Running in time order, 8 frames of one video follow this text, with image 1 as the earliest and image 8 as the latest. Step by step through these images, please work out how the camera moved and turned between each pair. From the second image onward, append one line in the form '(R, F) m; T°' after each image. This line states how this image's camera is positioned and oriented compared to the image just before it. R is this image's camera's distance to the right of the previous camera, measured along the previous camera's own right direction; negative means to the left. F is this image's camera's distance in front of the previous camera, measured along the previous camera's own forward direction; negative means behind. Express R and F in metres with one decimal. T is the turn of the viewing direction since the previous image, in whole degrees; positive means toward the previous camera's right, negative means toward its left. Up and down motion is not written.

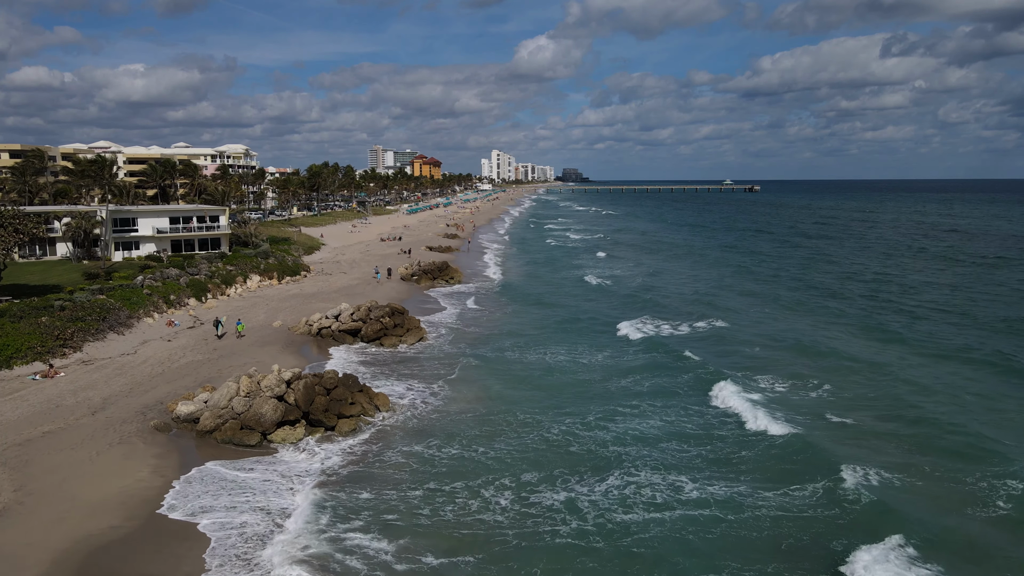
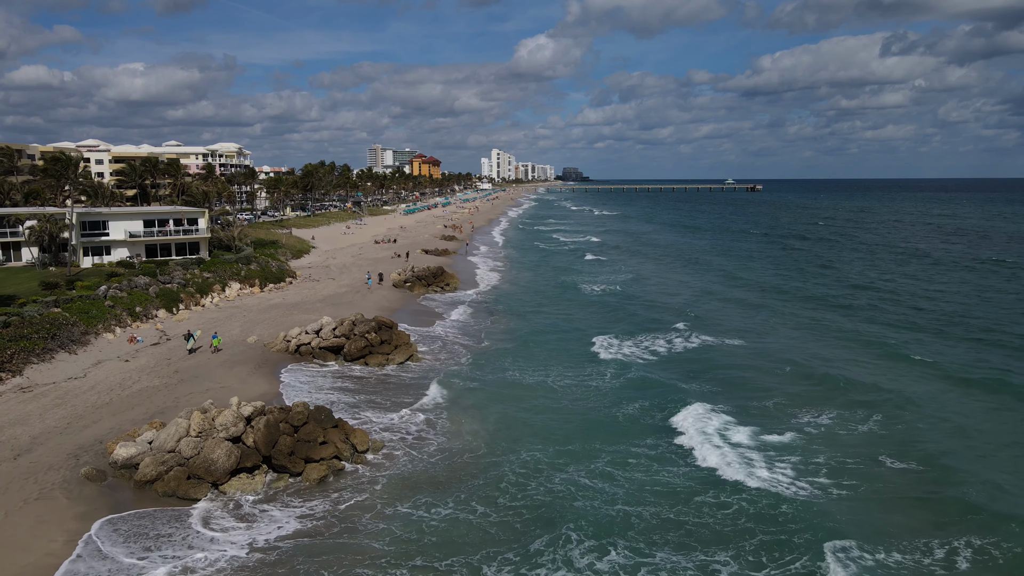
(0.0, +3.1) m; 0°
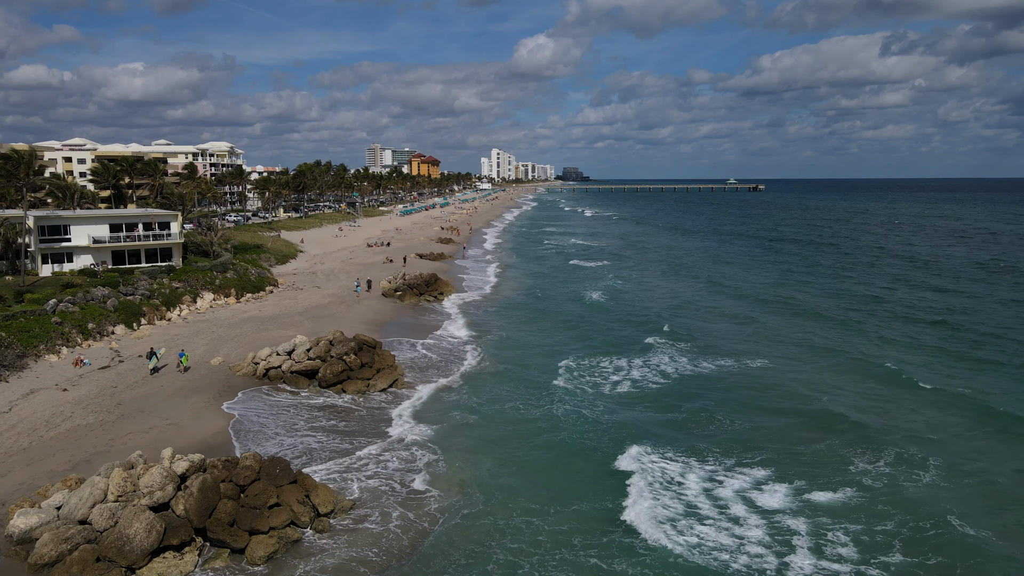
(+0.1, +3.4) m; 0°
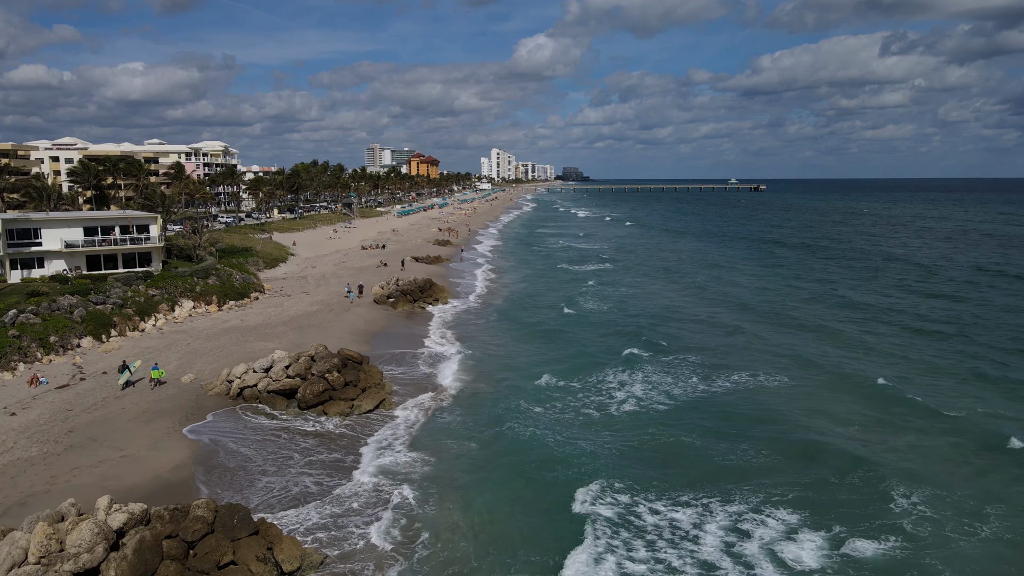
(0.0, +2.2) m; 0°
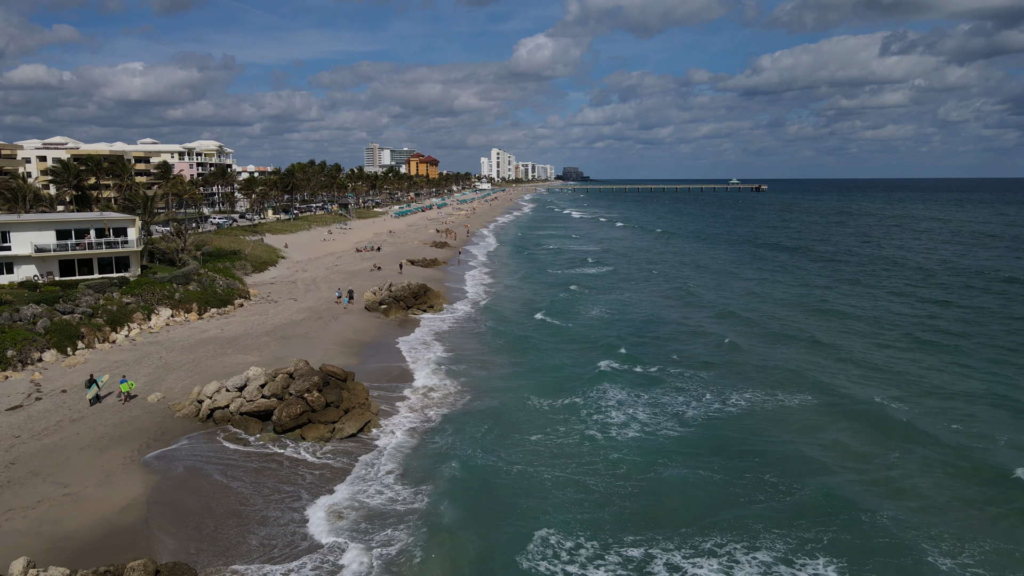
(+0.1, +2.1) m; 0°
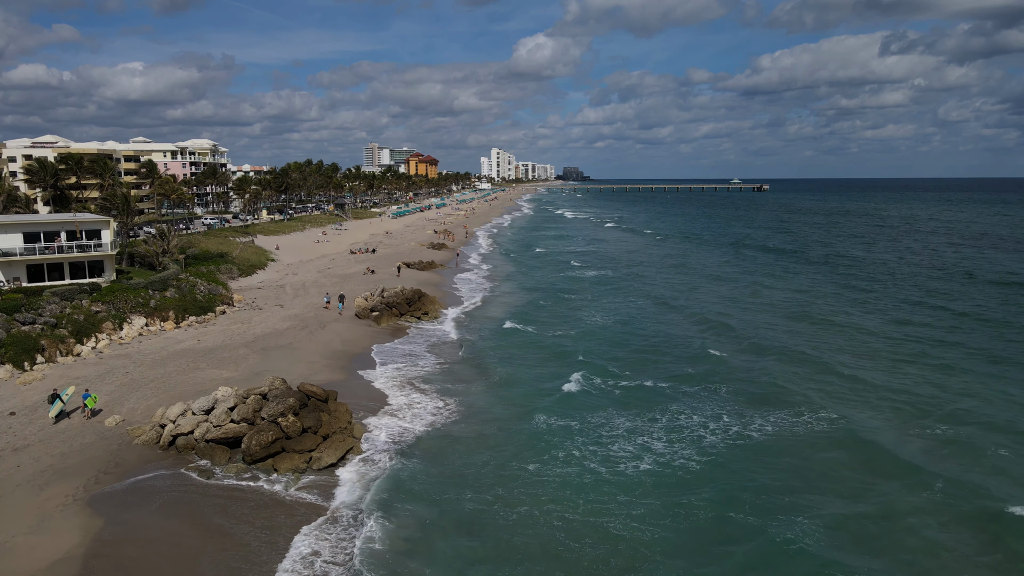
(0.0, +2.3) m; 0°
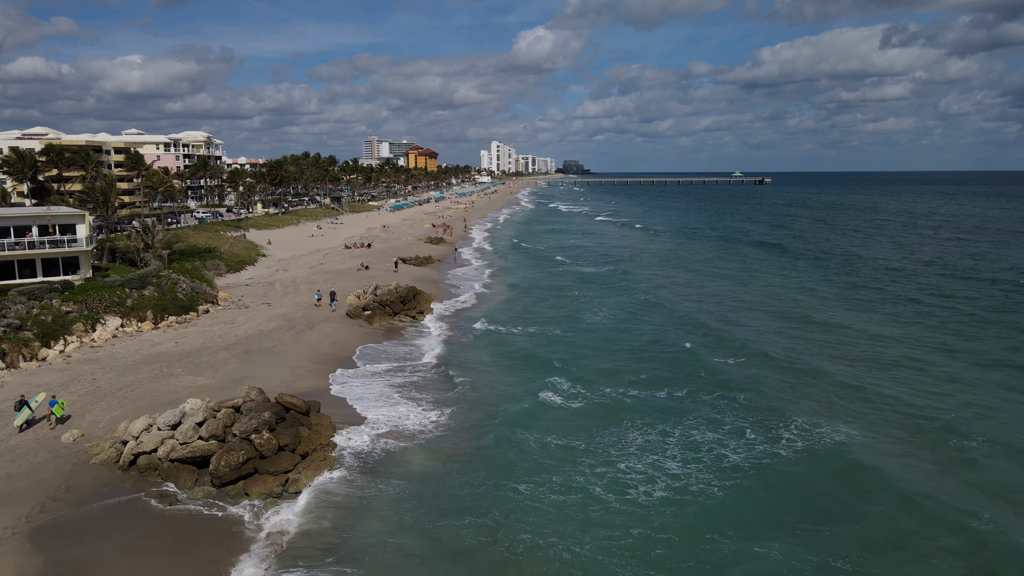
(0.0, +1.9) m; 0°
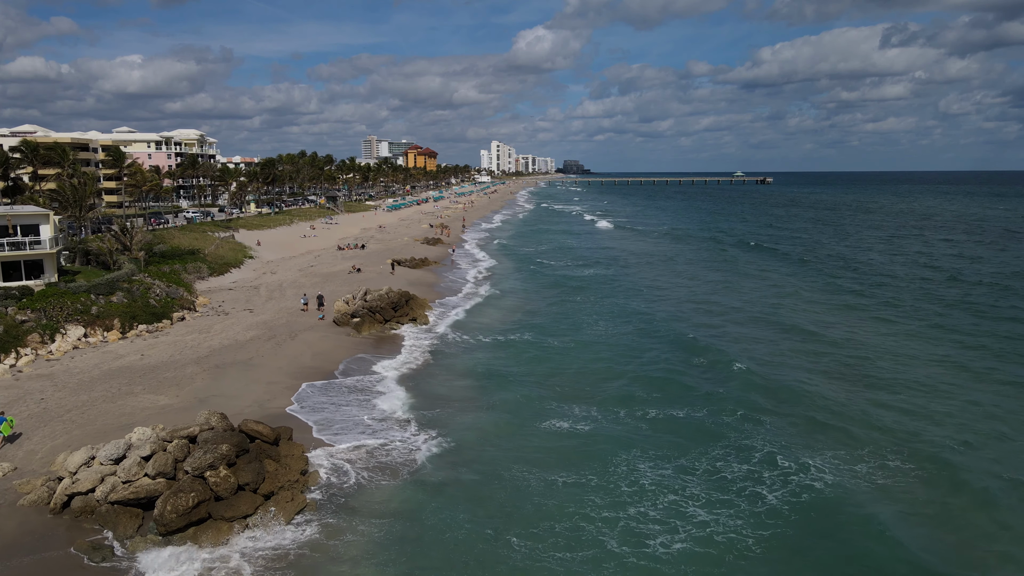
(0.0, +2.4) m; 0°
